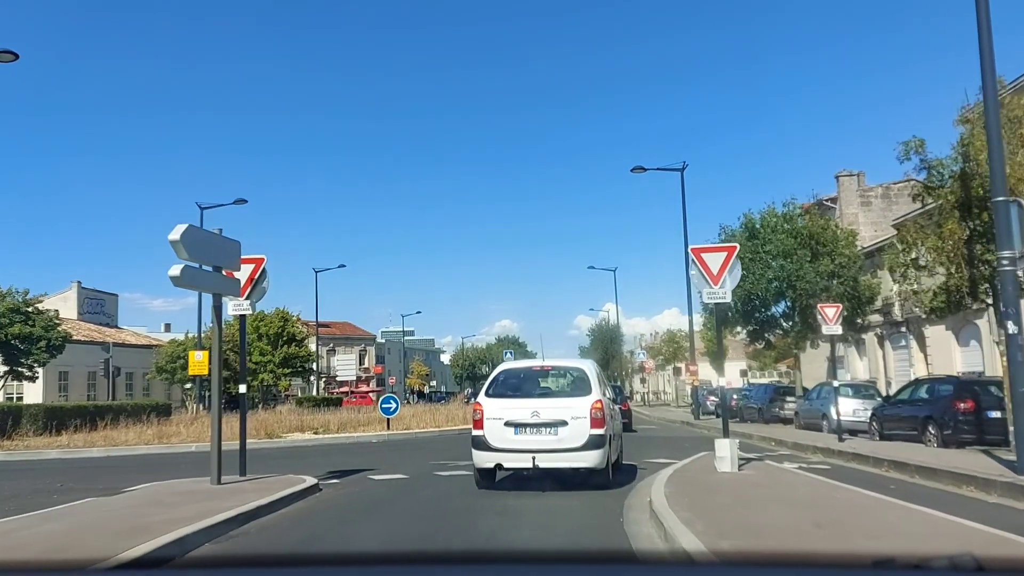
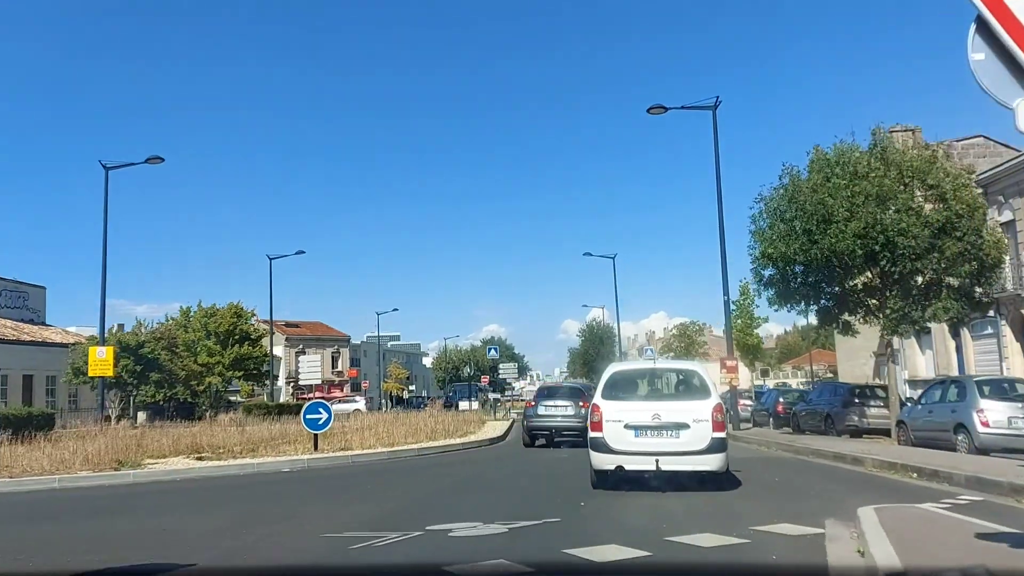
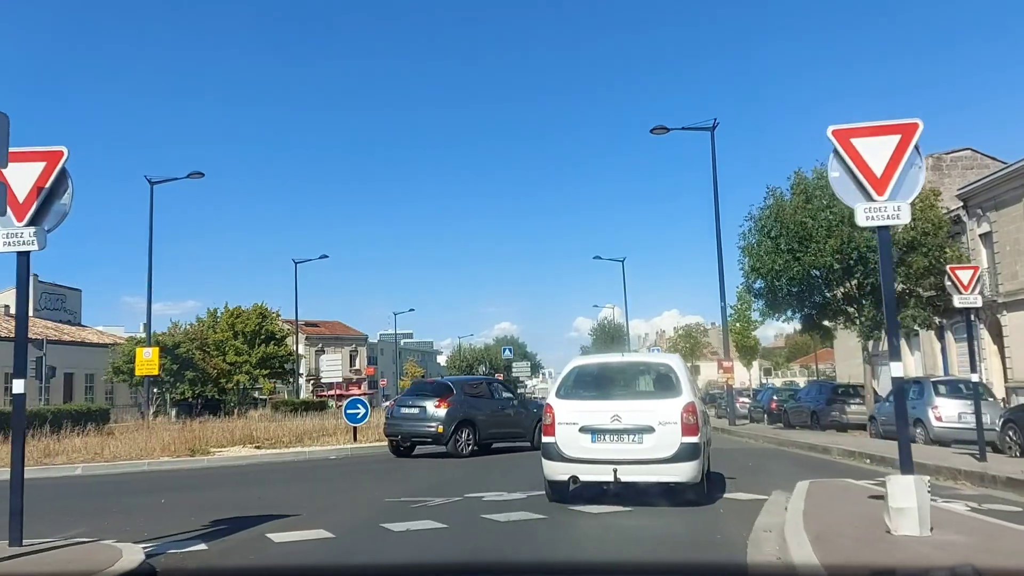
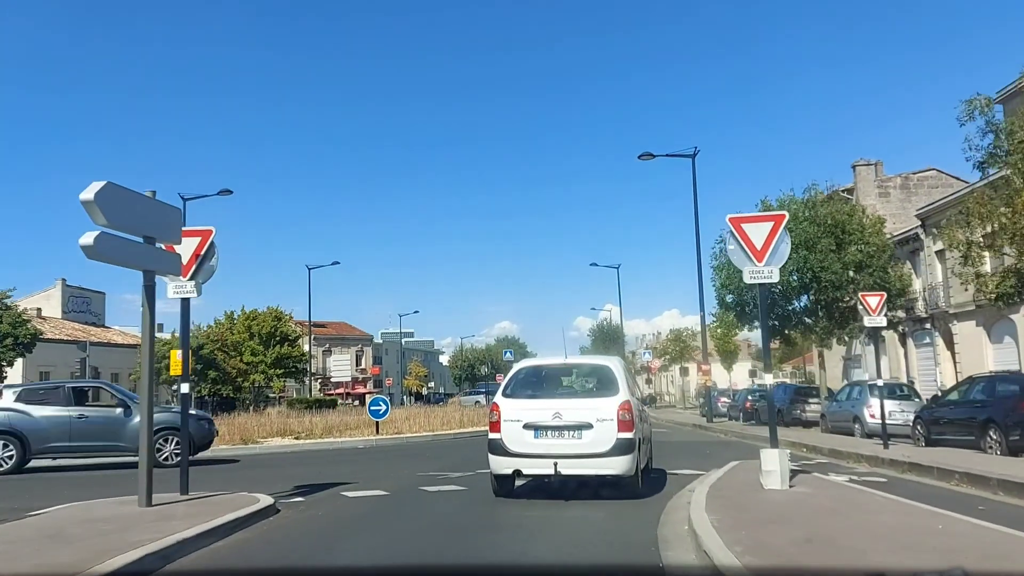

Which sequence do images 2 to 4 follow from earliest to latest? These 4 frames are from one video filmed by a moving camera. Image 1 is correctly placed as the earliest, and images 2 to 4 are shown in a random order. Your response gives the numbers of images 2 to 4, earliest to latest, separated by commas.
4, 3, 2
